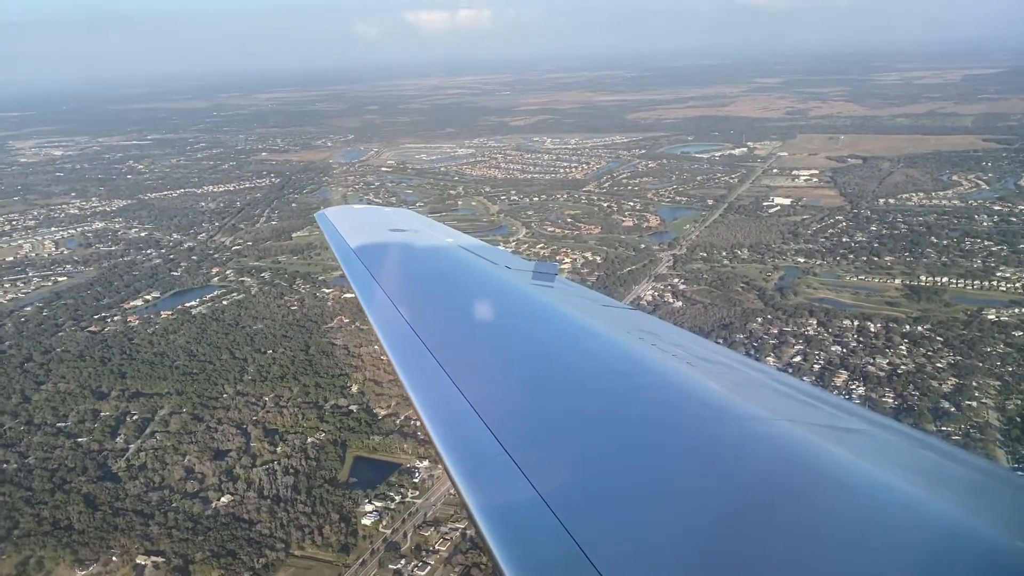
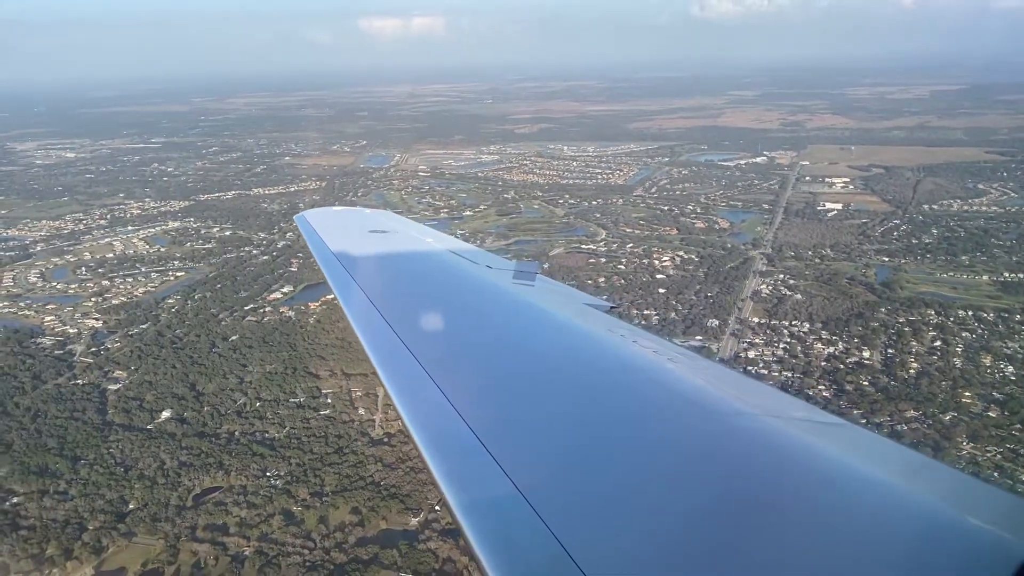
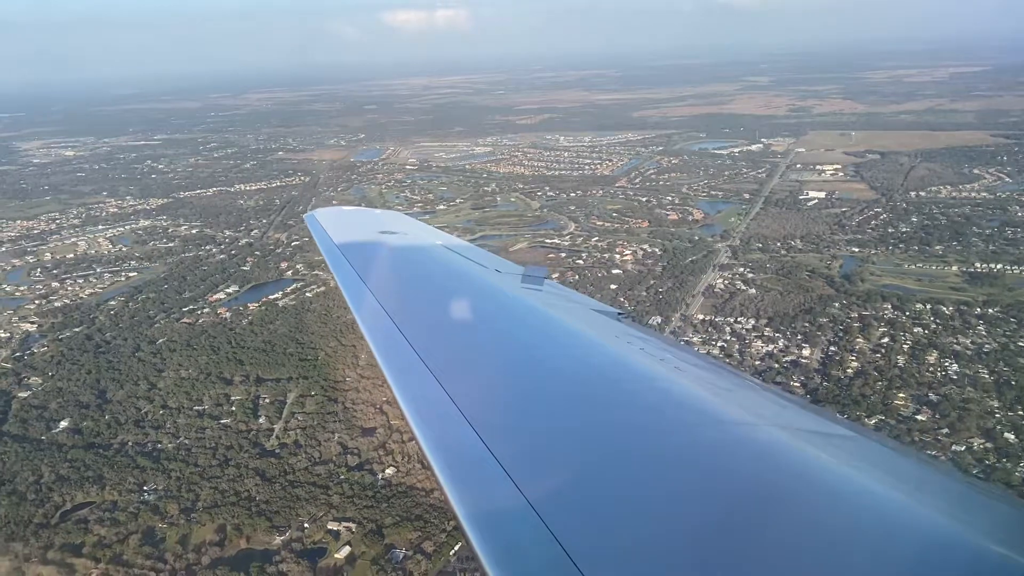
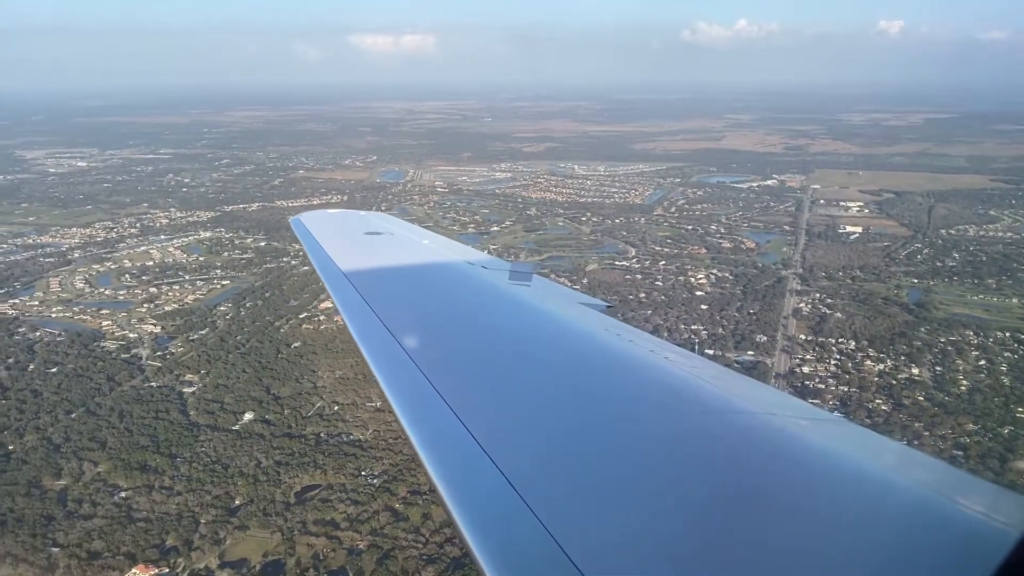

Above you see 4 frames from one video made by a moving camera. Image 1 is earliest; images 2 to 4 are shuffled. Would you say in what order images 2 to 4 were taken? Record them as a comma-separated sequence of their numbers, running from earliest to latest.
3, 2, 4
